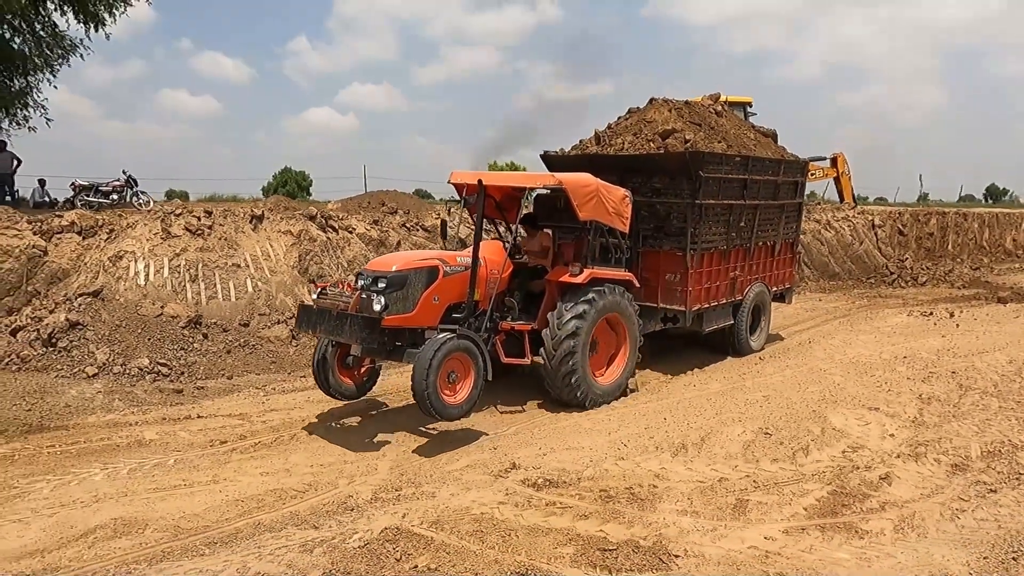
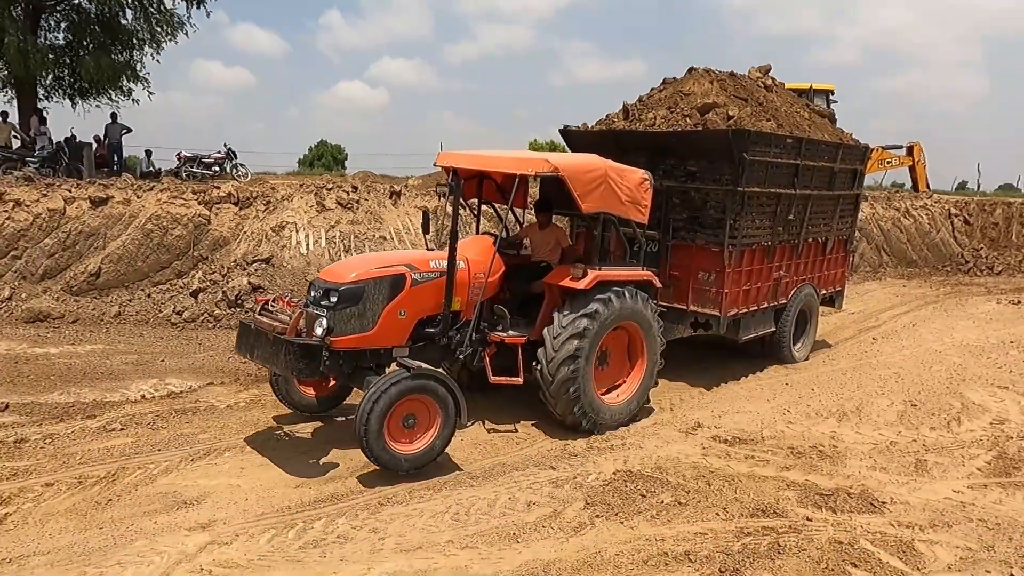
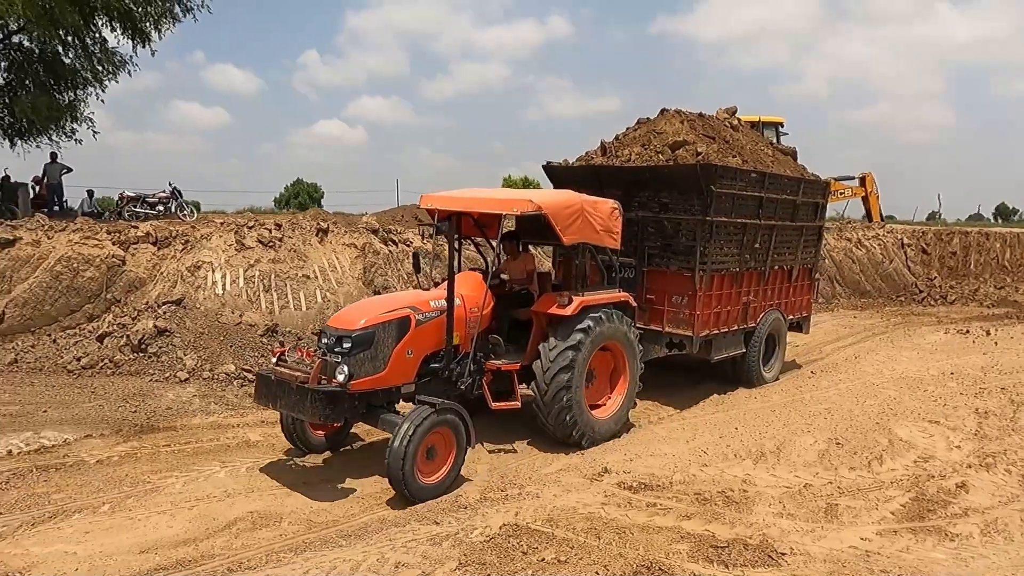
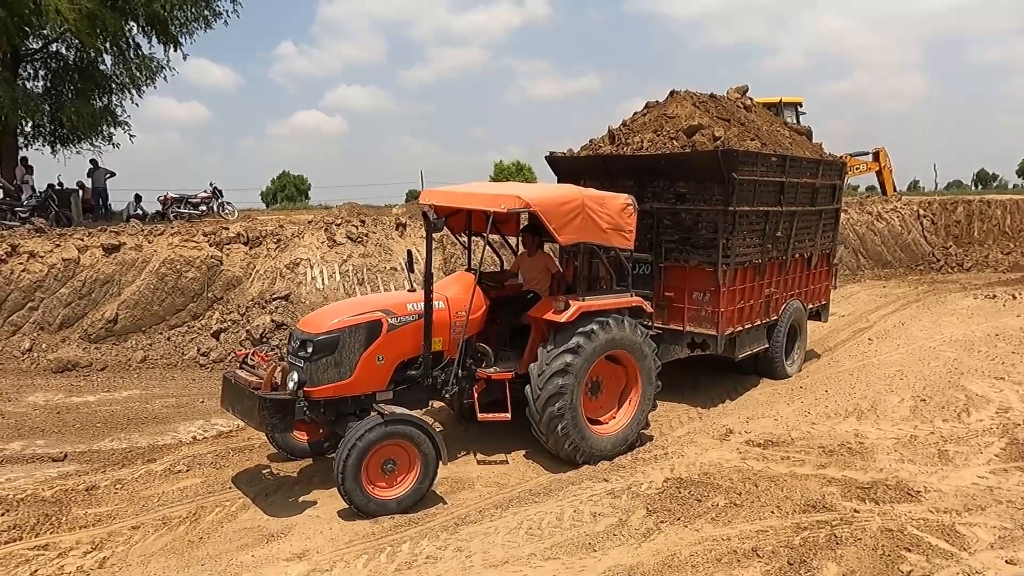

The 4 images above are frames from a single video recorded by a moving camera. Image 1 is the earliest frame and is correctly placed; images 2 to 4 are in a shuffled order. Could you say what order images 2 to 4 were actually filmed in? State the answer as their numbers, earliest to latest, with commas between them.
3, 2, 4
